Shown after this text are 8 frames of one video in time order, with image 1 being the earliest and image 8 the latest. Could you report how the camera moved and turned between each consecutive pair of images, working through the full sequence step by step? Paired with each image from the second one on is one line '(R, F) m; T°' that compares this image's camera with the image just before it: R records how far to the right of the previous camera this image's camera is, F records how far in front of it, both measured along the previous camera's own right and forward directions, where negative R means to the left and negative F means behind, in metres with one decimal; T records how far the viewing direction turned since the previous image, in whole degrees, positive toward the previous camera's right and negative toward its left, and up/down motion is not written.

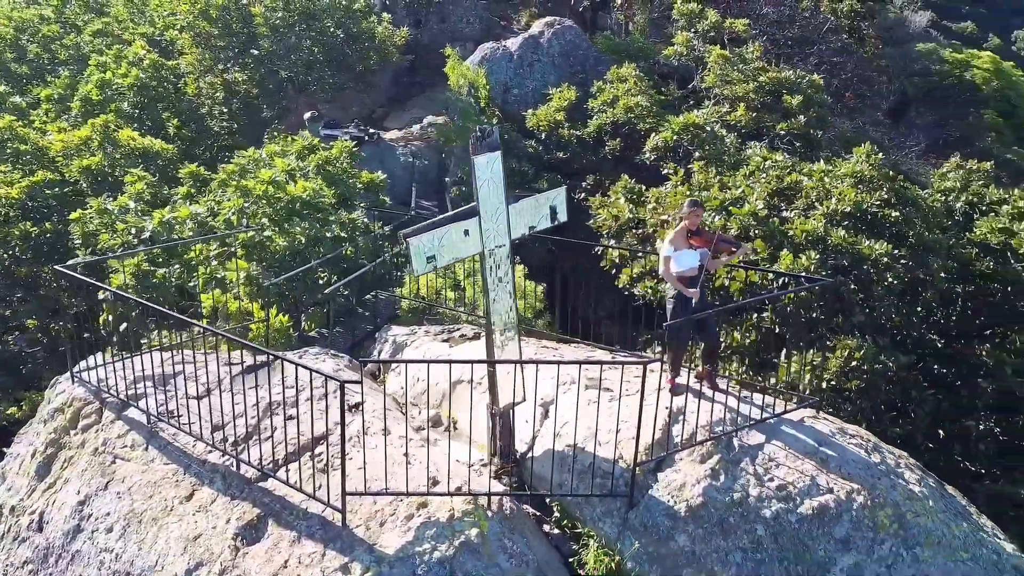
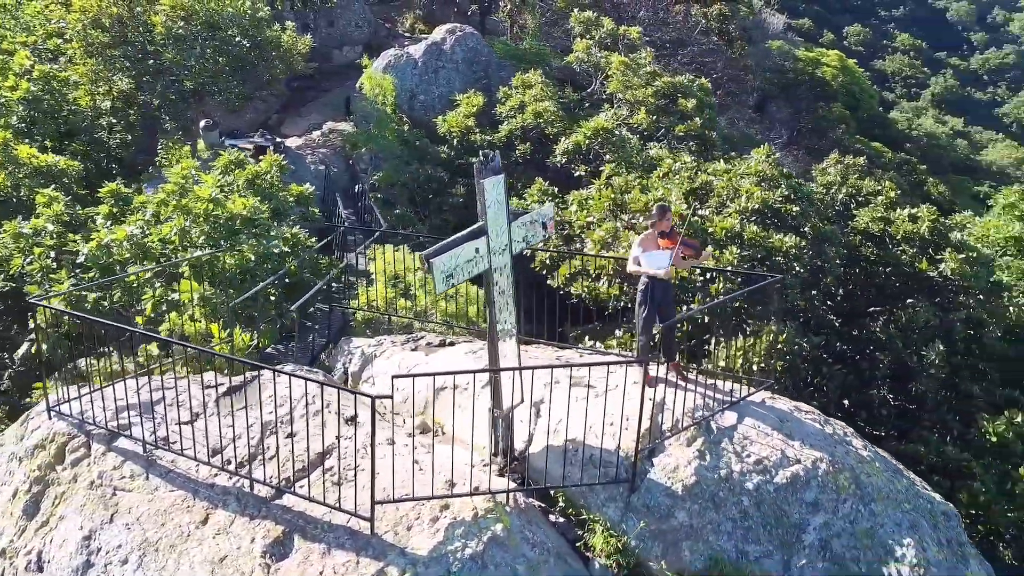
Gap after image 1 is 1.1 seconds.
(-0.7, -0.3) m; +9°
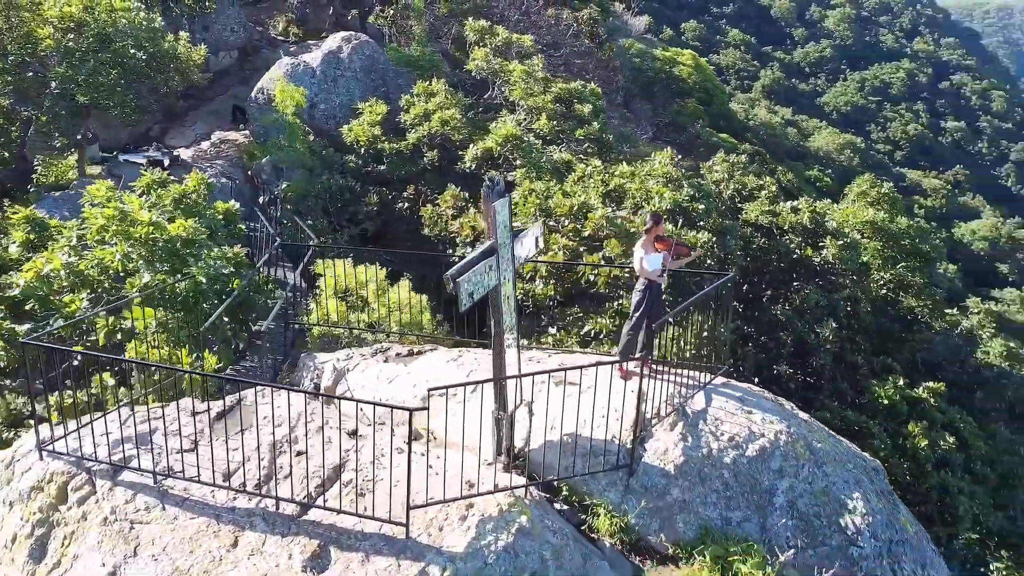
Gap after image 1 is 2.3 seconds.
(-0.9, -0.3) m; +10°
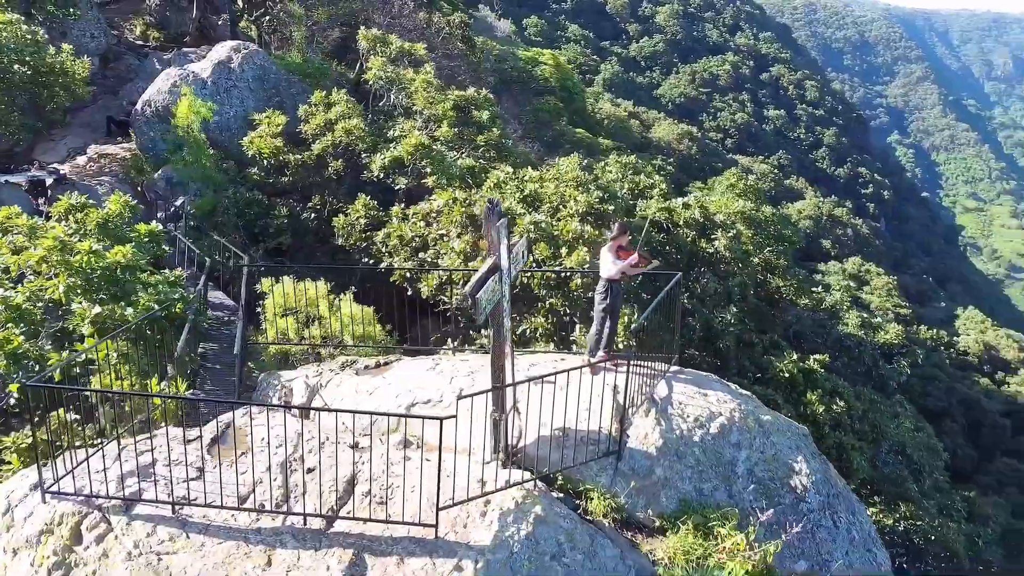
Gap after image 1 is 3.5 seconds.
(-0.9, -0.4) m; +10°
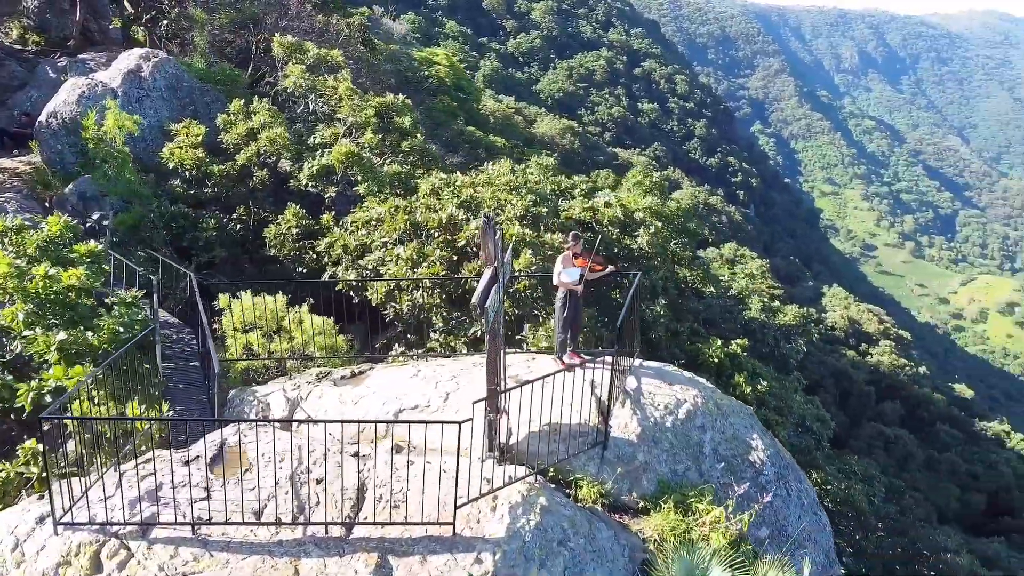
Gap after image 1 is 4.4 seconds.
(-0.8, -0.3) m; +8°
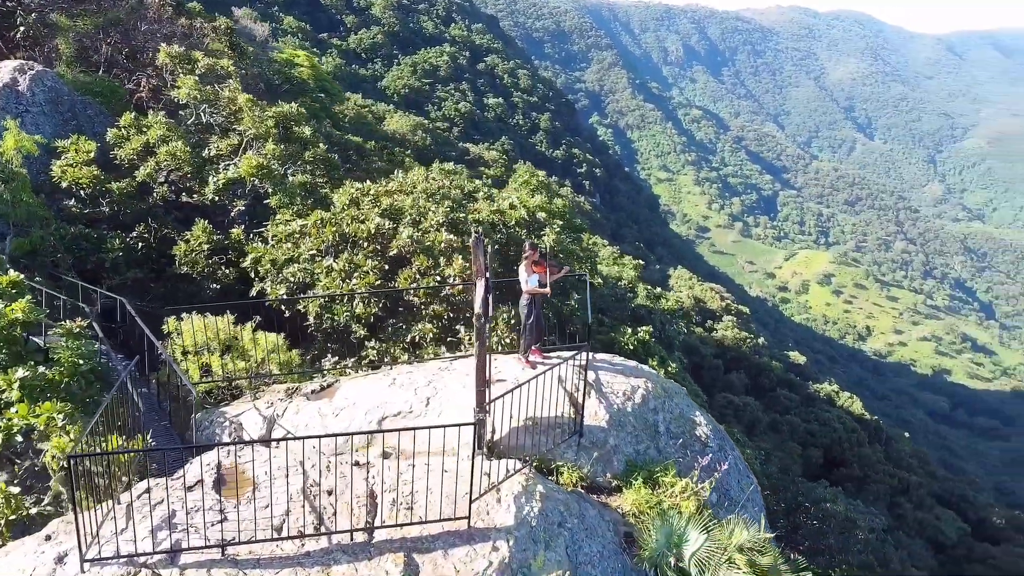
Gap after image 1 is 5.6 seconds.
(-1.0, -0.4) m; +10°
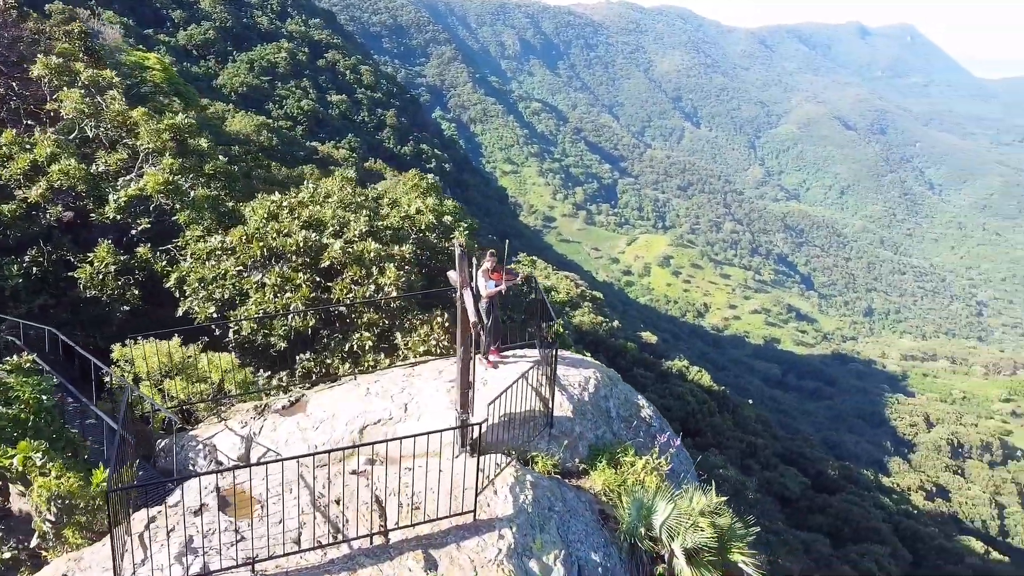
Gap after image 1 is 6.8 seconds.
(-1.0, -0.4) m; +10°
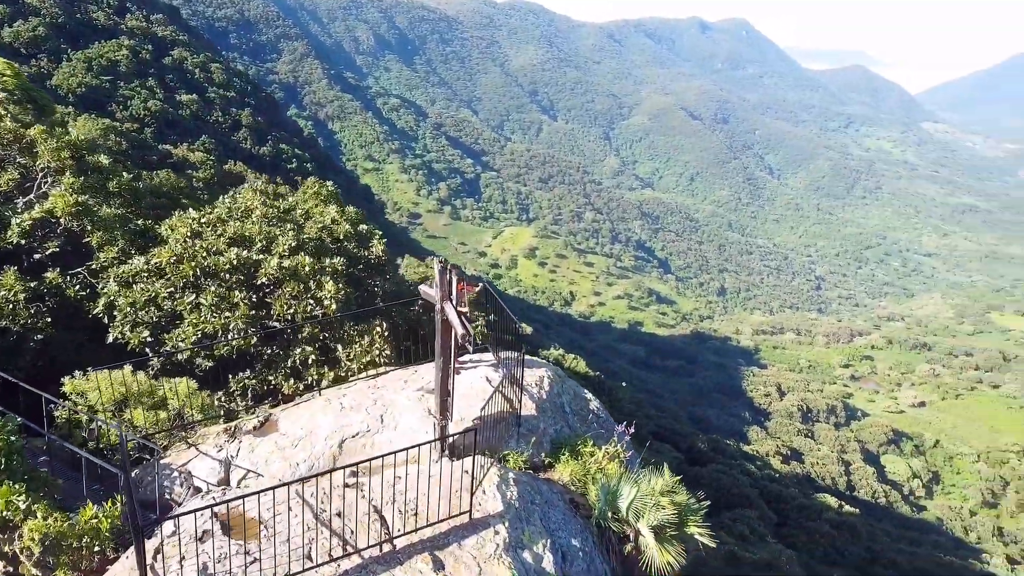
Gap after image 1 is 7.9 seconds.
(-0.9, -0.4) m; +9°
